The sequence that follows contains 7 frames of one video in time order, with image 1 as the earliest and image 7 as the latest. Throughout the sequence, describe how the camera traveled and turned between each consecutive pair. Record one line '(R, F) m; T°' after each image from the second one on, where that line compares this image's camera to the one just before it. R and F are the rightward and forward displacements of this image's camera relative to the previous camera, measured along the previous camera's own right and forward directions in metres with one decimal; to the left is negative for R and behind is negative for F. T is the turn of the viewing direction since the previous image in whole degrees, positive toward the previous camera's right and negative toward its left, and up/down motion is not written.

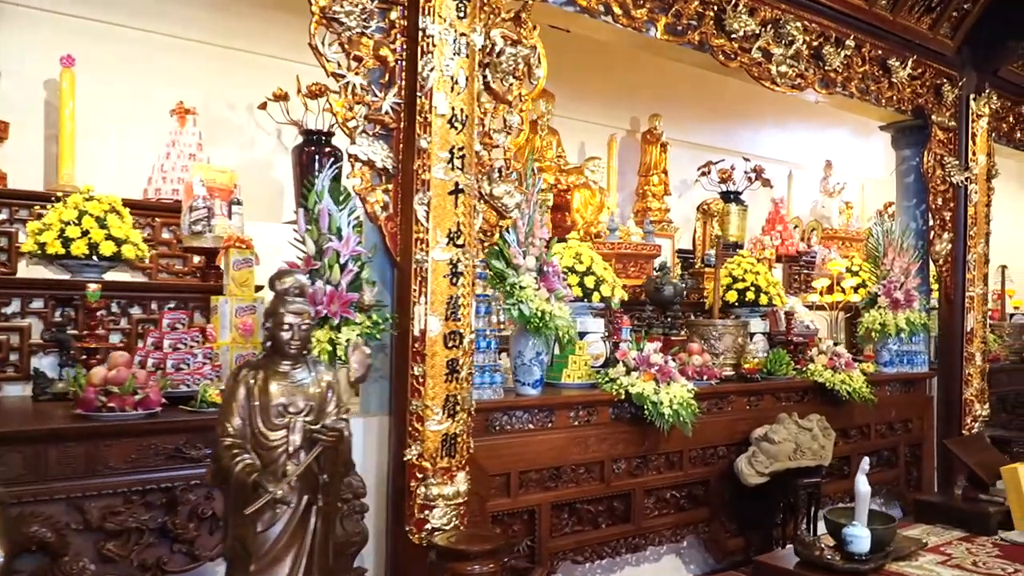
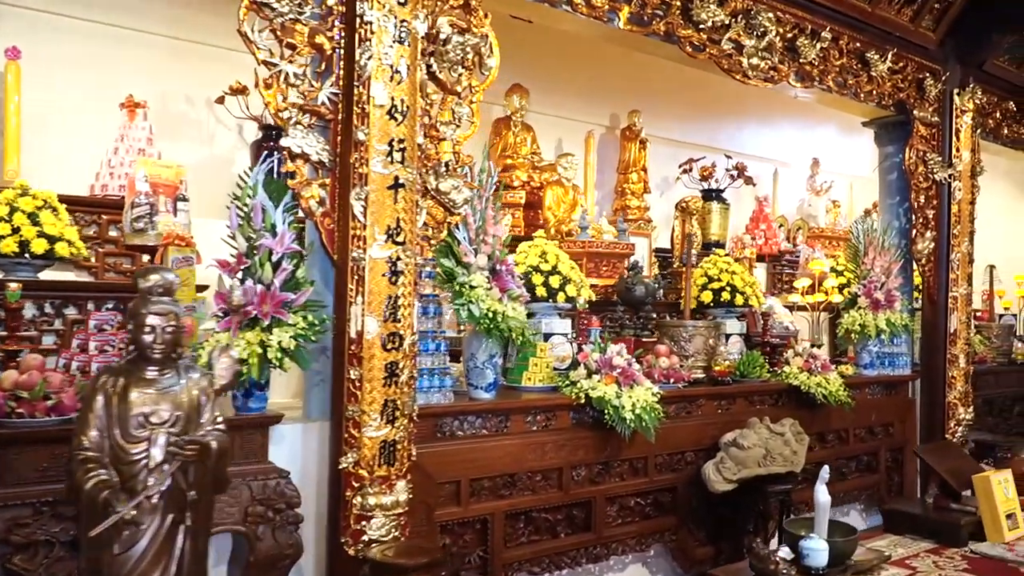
(+0.2, +0.1) m; 0°
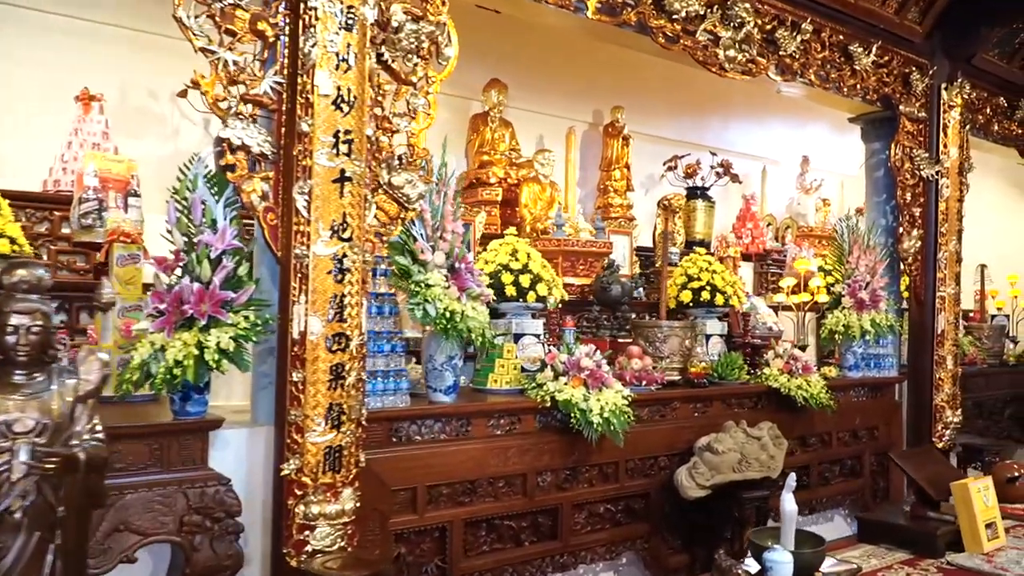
(+0.1, +0.1) m; 0°
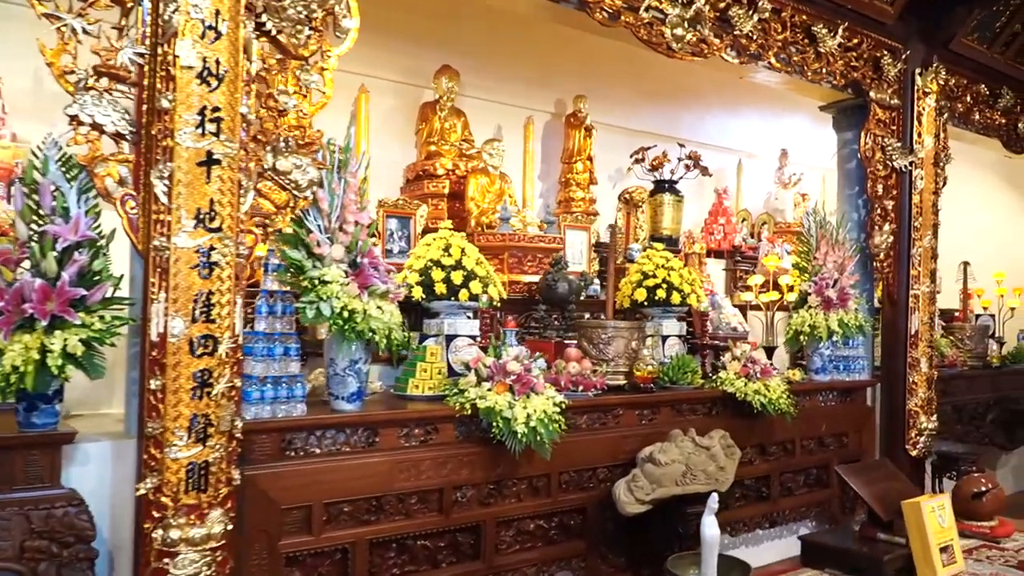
(+0.3, +0.2) m; 0°
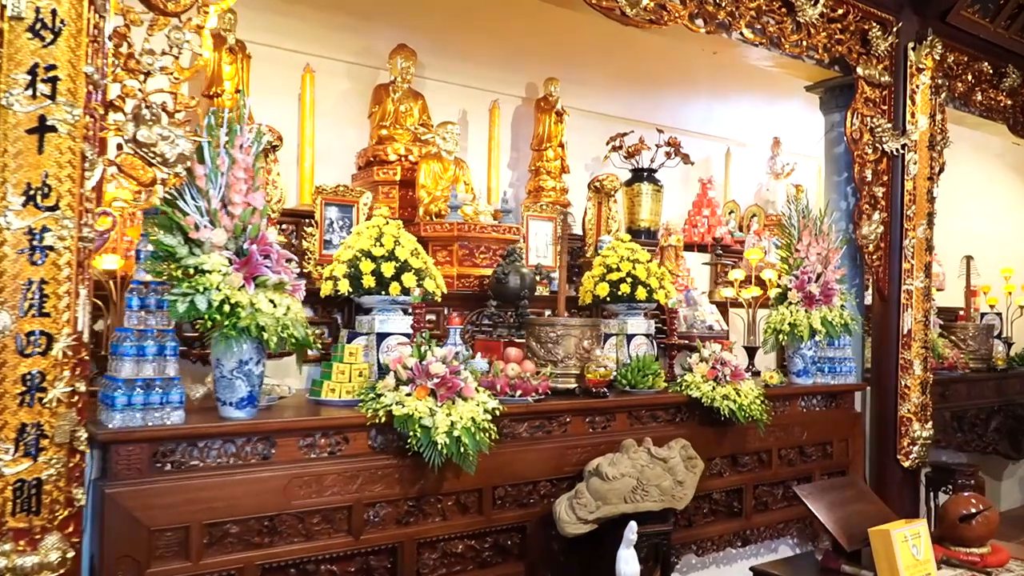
(+0.2, +0.3) m; -1°
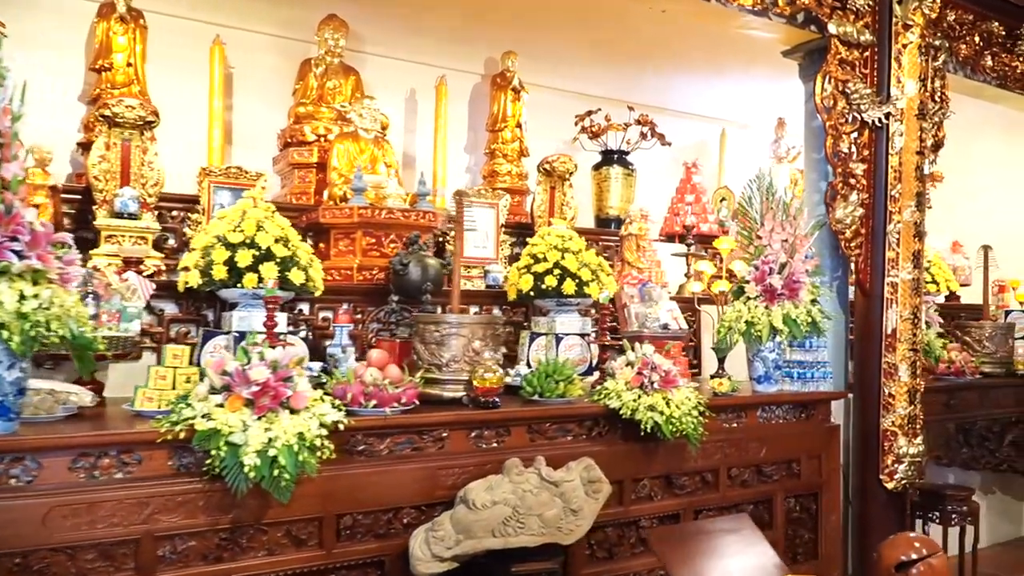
(+0.5, +0.4) m; -4°
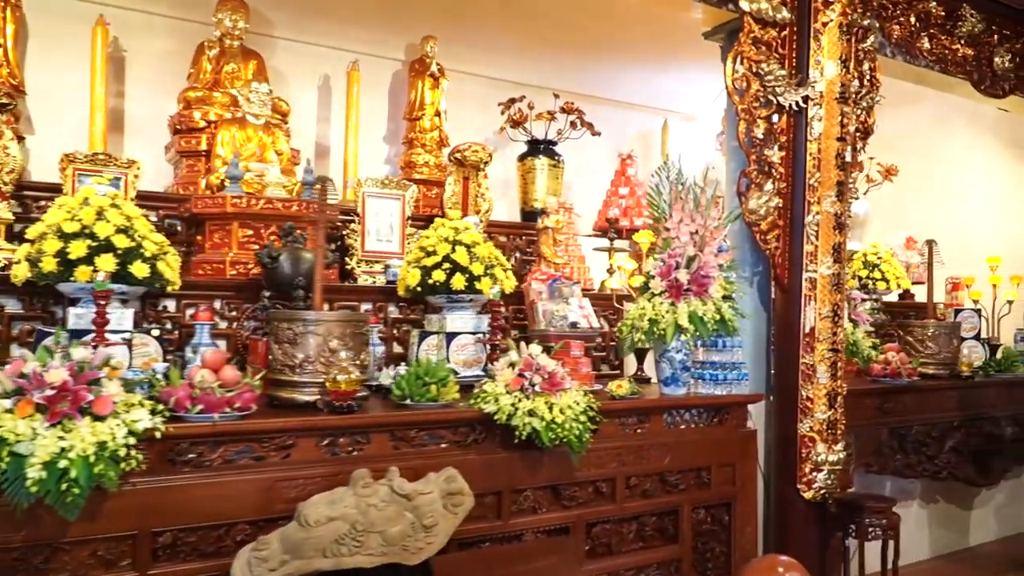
(+0.3, +0.2) m; 0°
